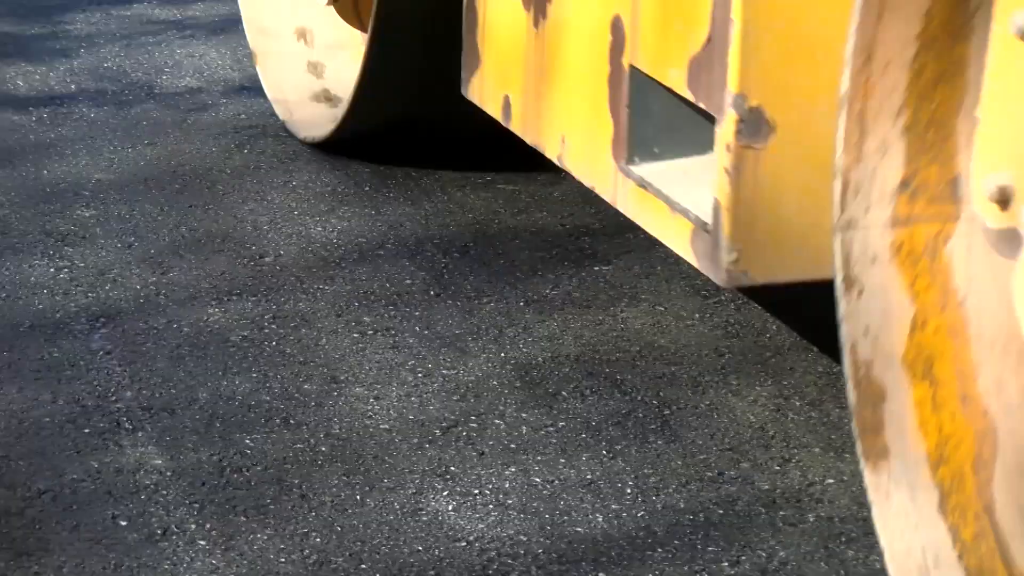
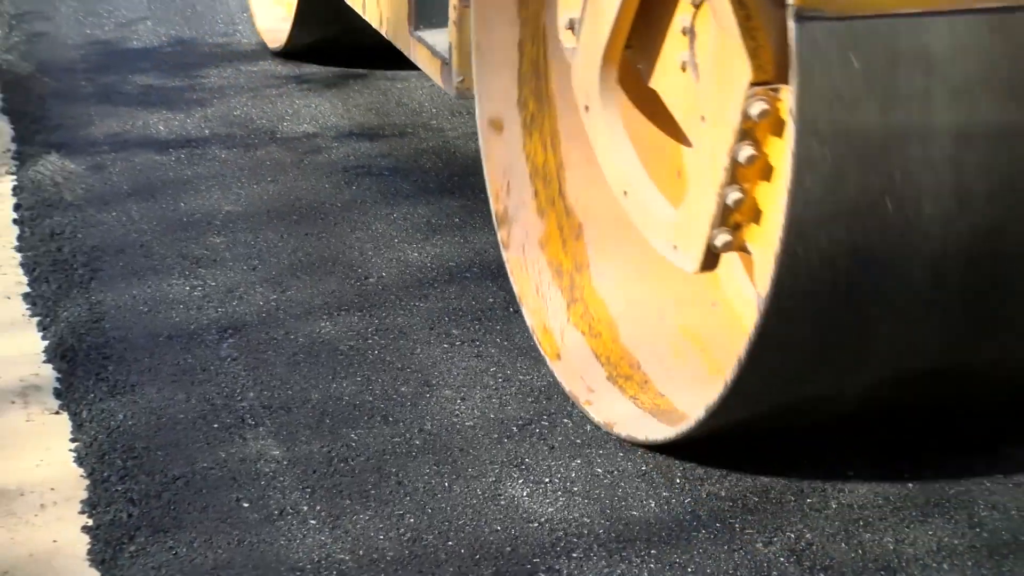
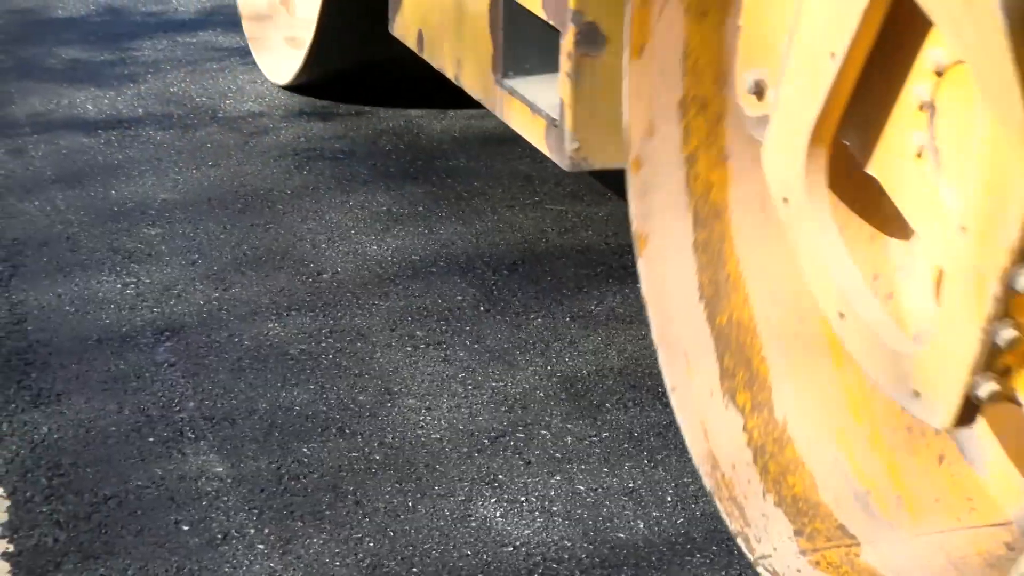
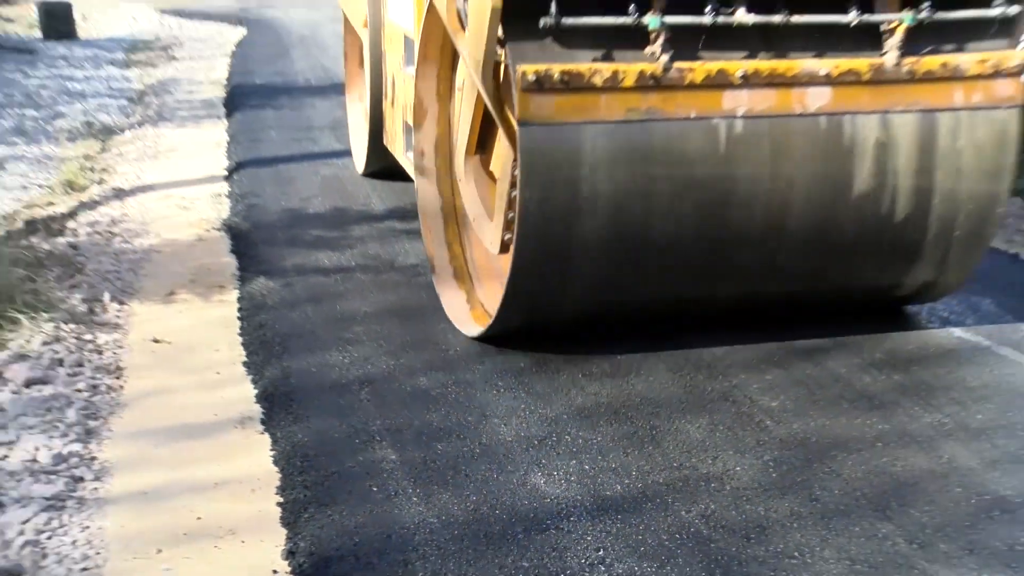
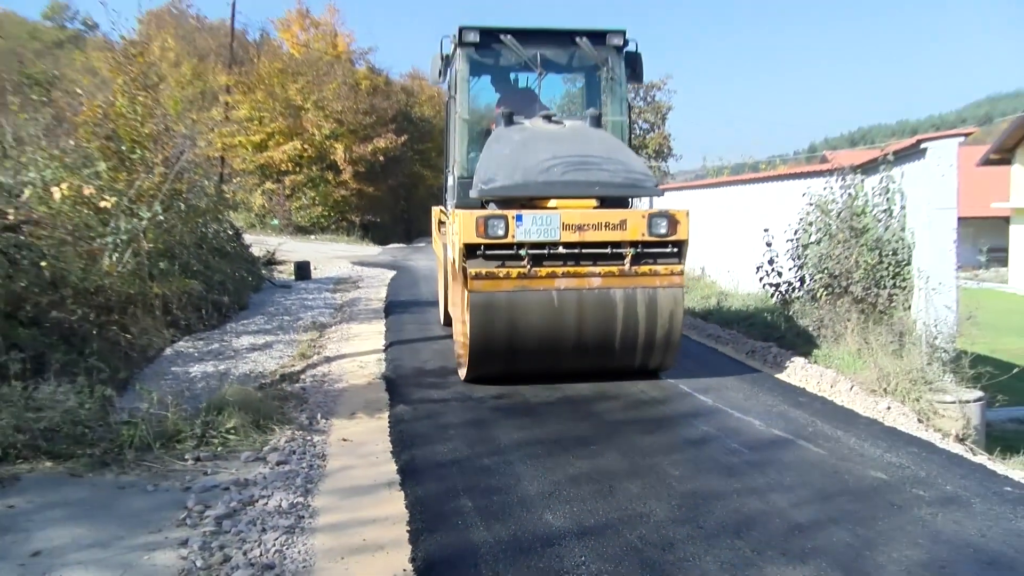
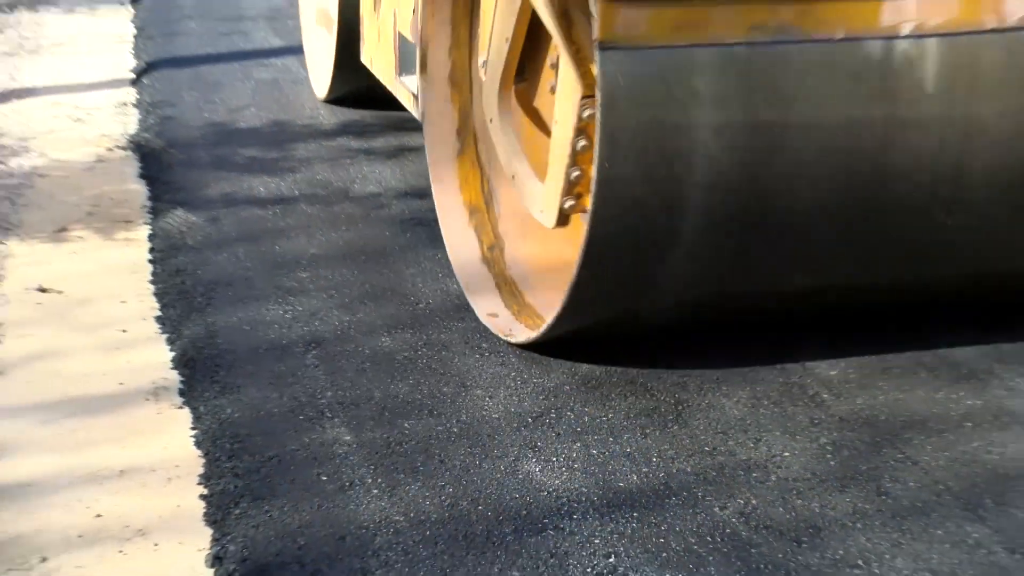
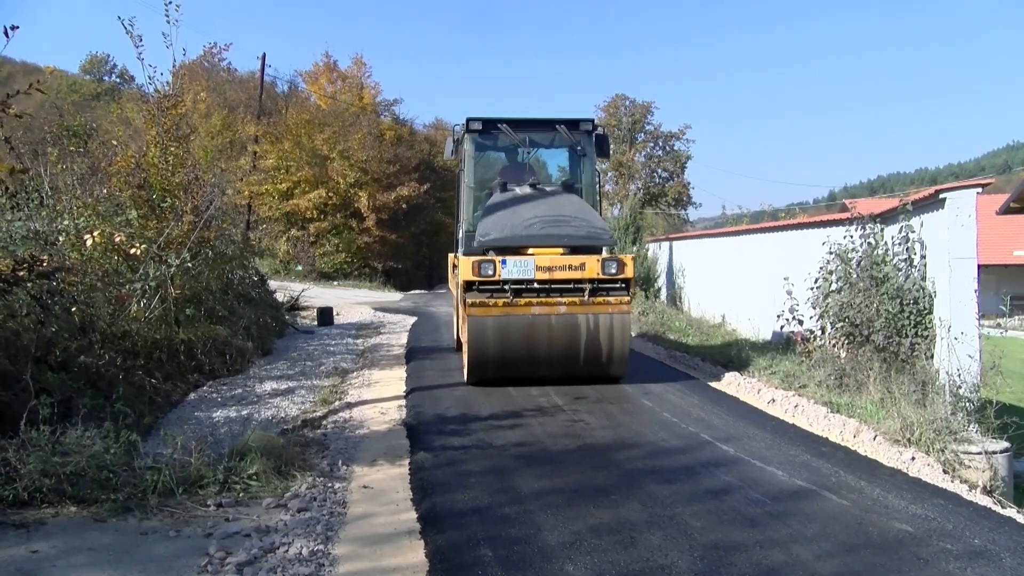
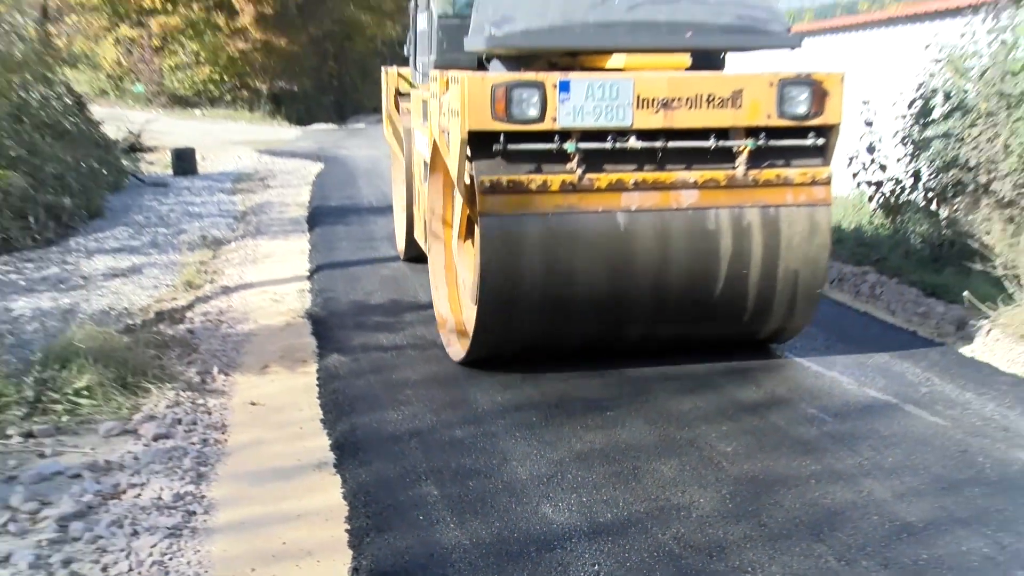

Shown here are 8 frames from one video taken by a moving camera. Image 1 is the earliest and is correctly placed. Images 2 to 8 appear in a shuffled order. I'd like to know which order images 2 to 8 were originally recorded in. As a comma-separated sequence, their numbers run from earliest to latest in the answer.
3, 2, 6, 4, 8, 5, 7
